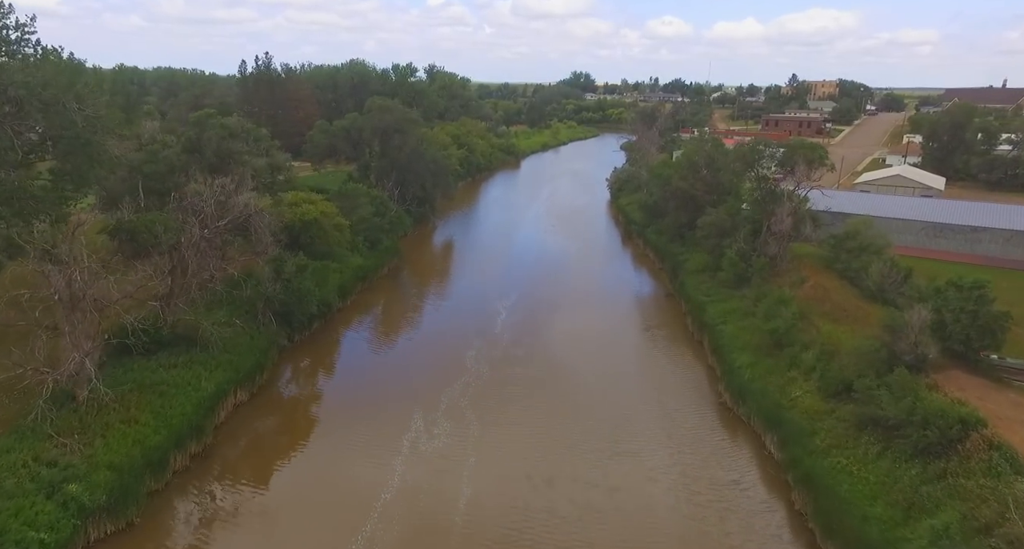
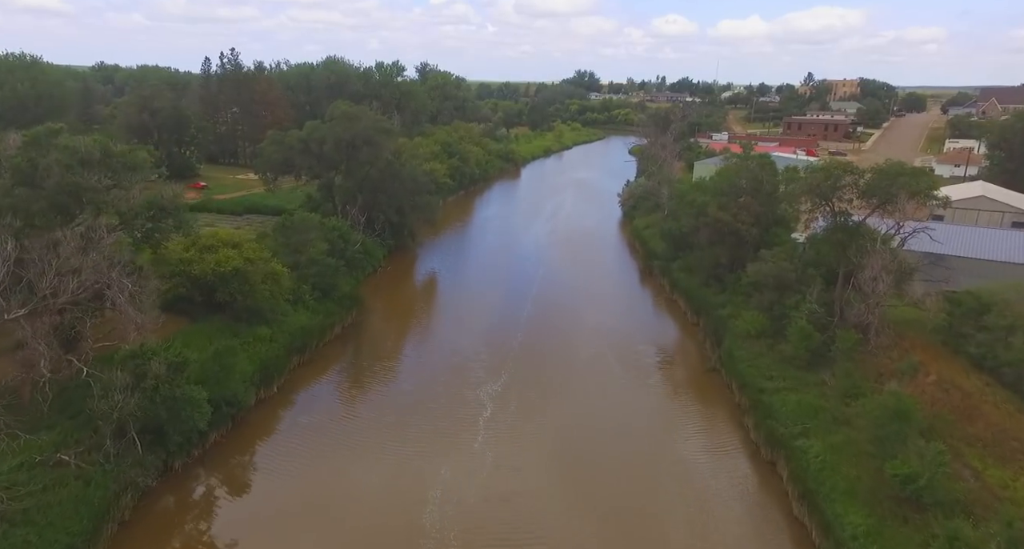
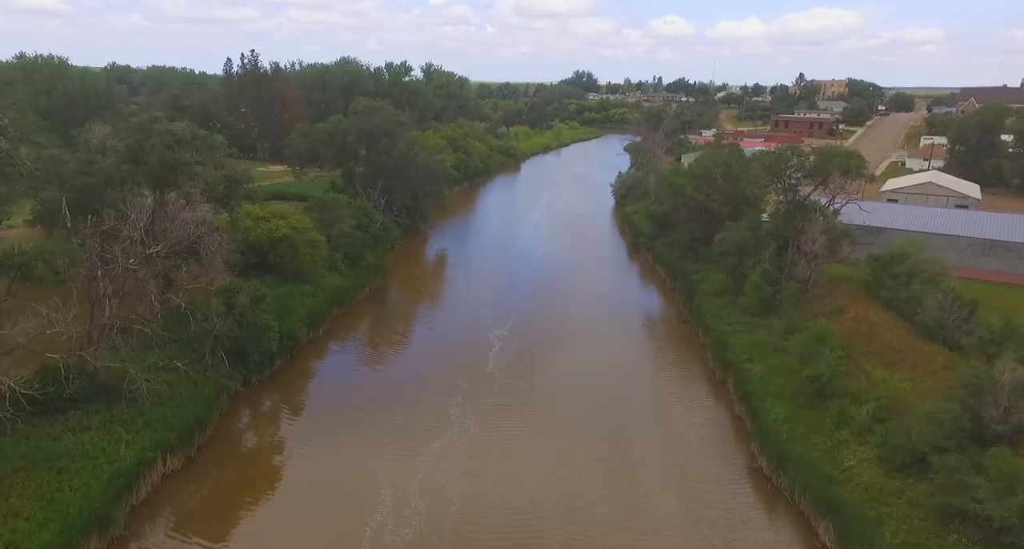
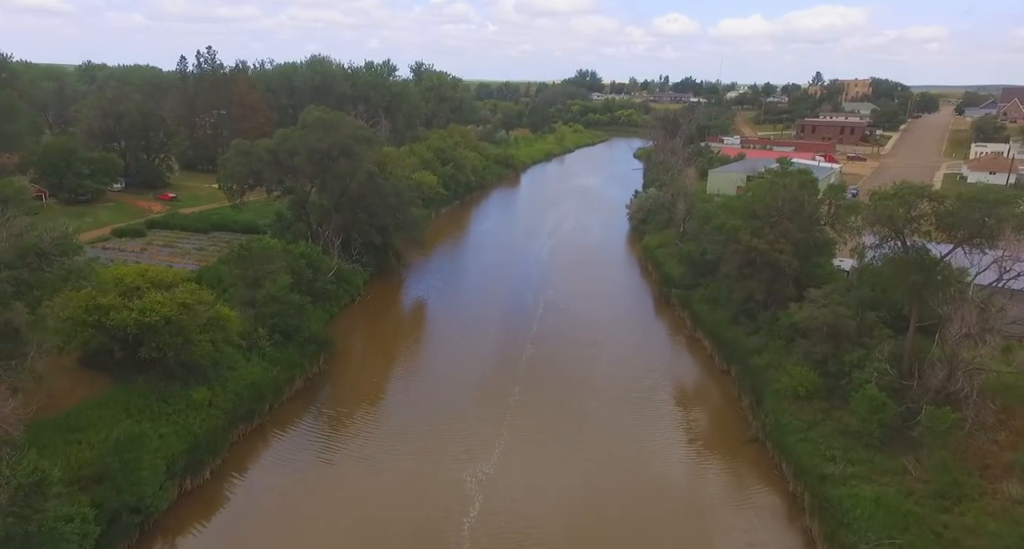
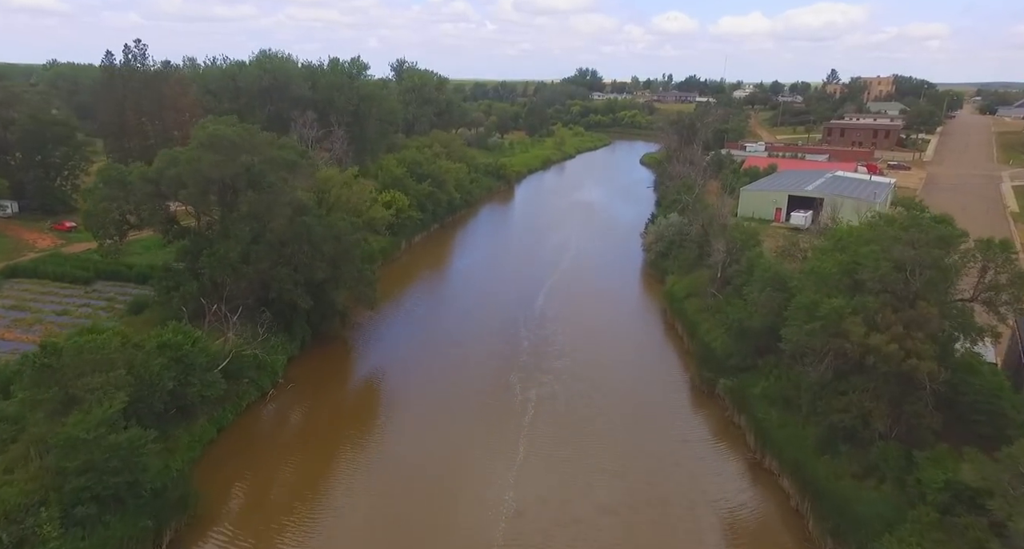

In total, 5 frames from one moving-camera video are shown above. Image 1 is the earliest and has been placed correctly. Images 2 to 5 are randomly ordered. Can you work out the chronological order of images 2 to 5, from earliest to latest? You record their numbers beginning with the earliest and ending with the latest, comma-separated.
3, 2, 4, 5
